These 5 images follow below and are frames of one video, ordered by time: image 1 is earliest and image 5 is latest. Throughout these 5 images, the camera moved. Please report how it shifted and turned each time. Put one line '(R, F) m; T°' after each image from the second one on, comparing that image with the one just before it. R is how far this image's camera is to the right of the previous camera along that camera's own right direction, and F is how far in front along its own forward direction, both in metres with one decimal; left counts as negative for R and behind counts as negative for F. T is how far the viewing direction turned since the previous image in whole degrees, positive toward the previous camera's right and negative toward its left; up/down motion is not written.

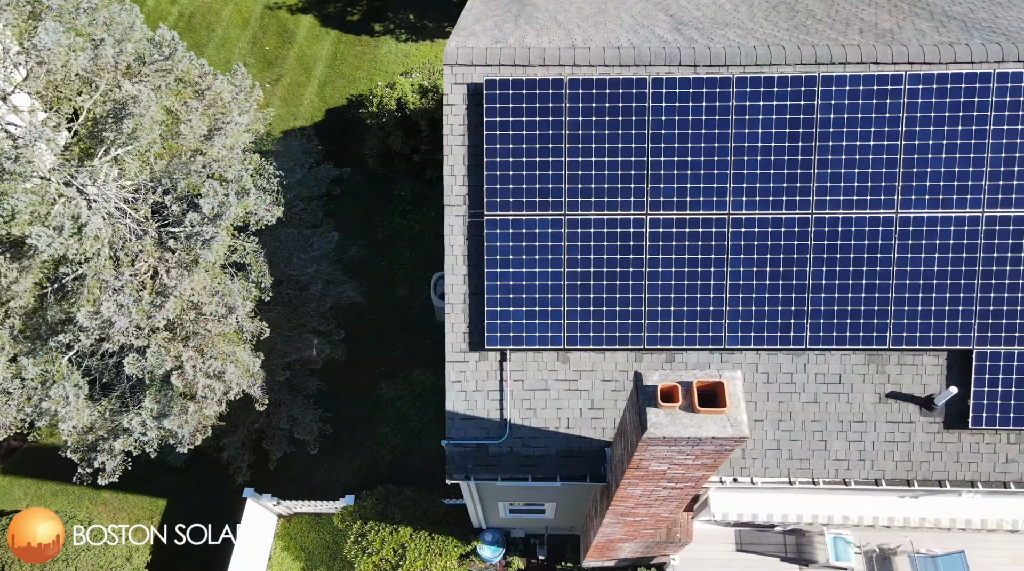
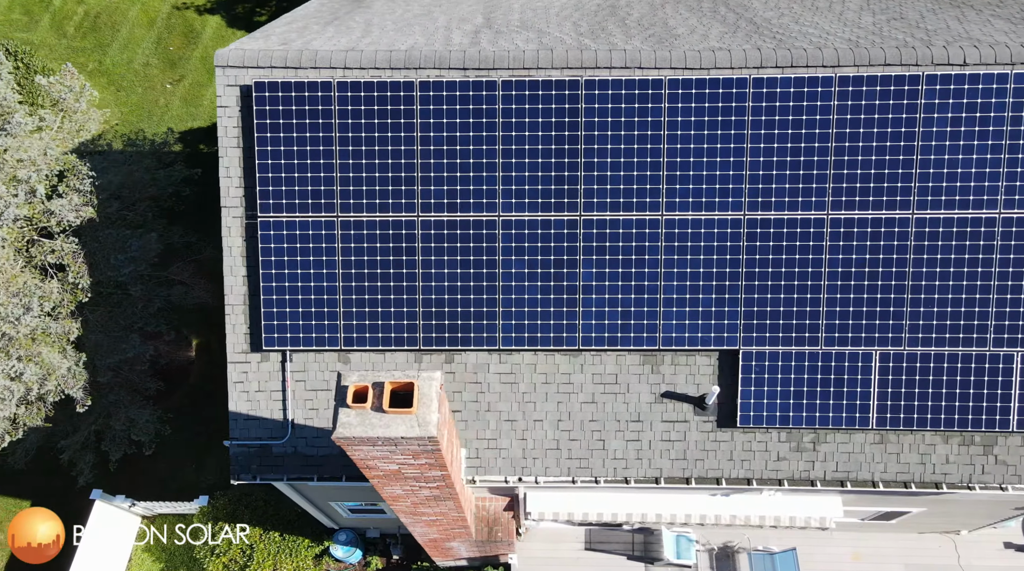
(+4.9, -0.3) m; +2°
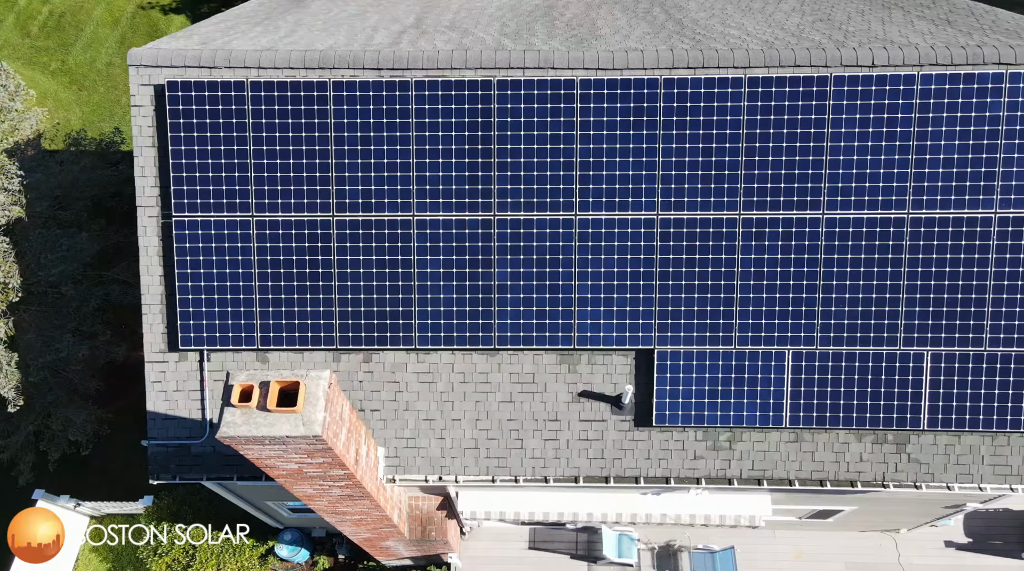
(+1.8, -0.1) m; +1°
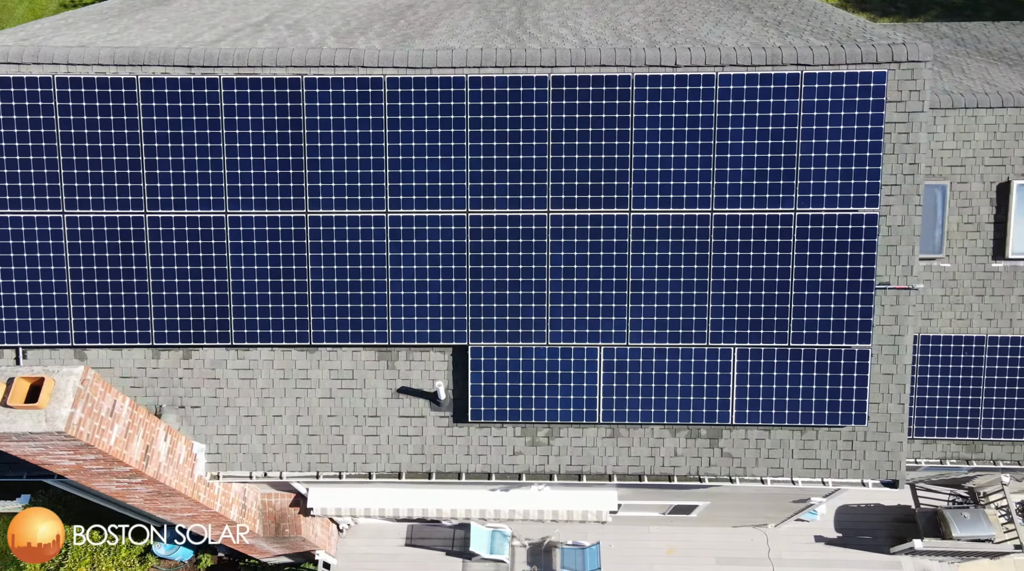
(+4.0, -0.3) m; +1°
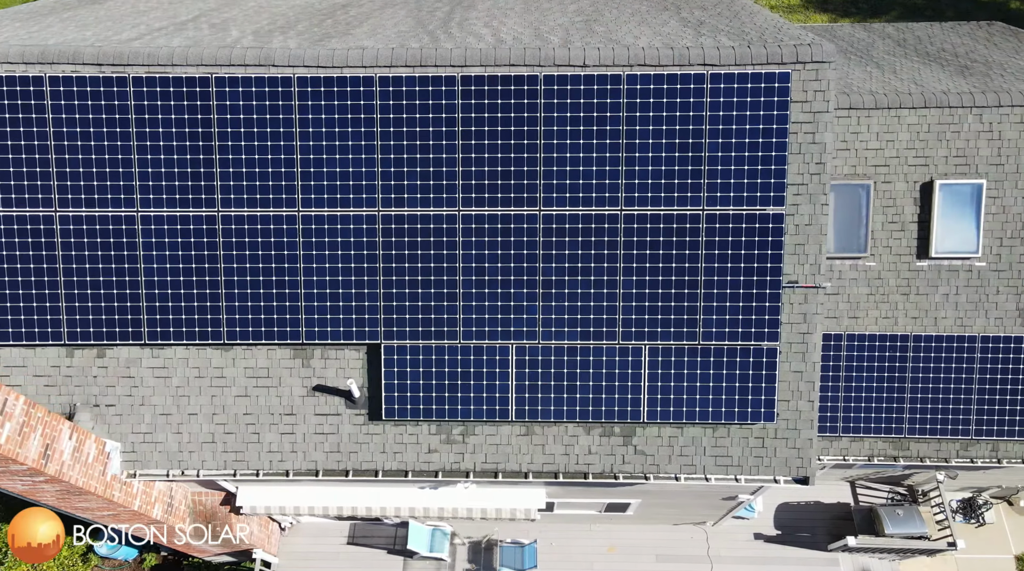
(+1.9, -0.1) m; +1°
